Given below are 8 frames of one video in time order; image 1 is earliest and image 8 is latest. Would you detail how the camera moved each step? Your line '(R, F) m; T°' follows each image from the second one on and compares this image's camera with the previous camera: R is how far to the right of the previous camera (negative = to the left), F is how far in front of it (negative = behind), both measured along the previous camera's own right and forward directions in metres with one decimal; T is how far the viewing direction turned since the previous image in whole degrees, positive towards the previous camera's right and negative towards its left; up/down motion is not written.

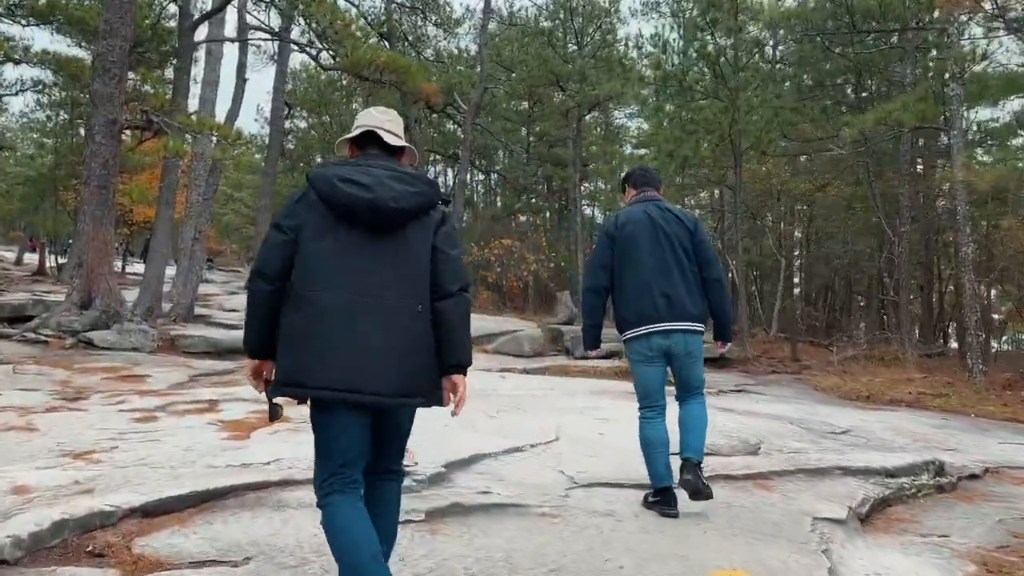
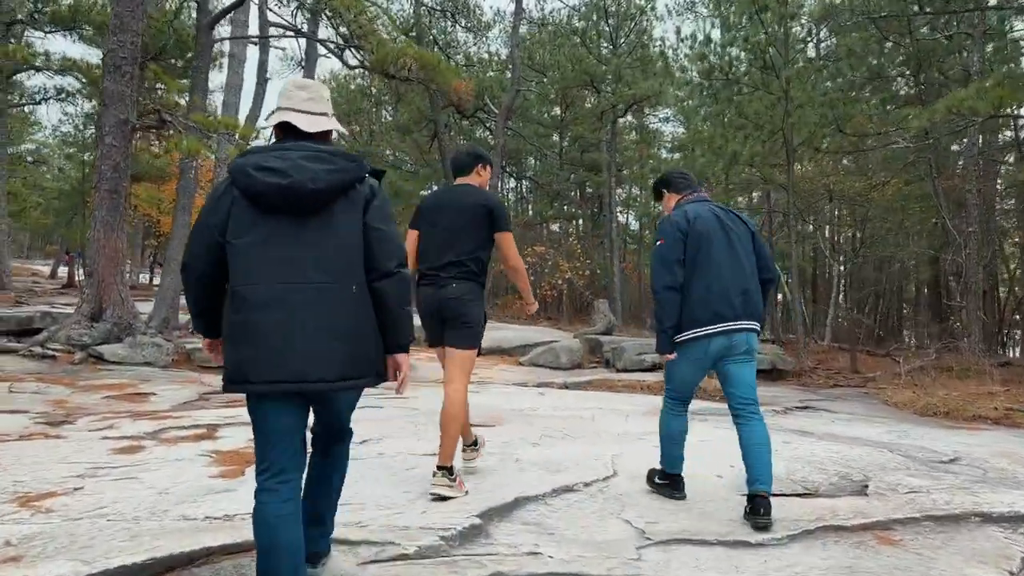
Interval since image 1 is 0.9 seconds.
(-0.1, +0.8) m; -2°
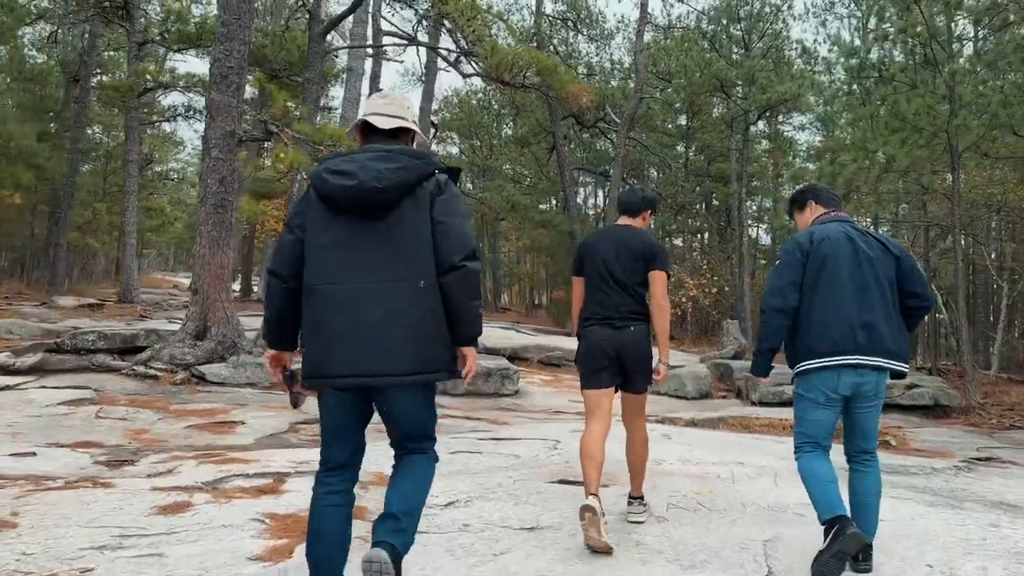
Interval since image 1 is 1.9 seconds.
(0.0, +0.9) m; -8°
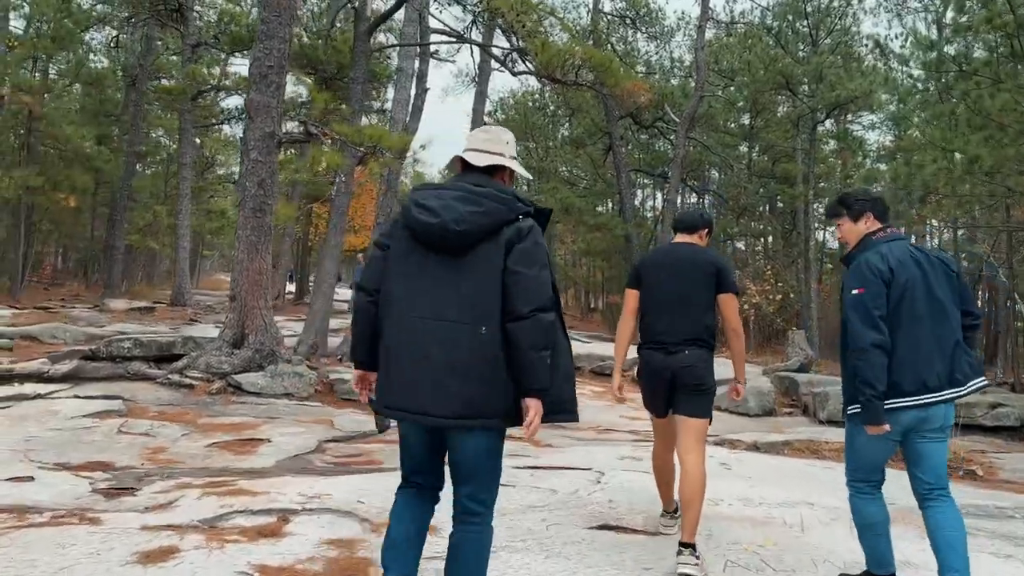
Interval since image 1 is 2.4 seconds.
(+0.1, +0.5) m; -4°
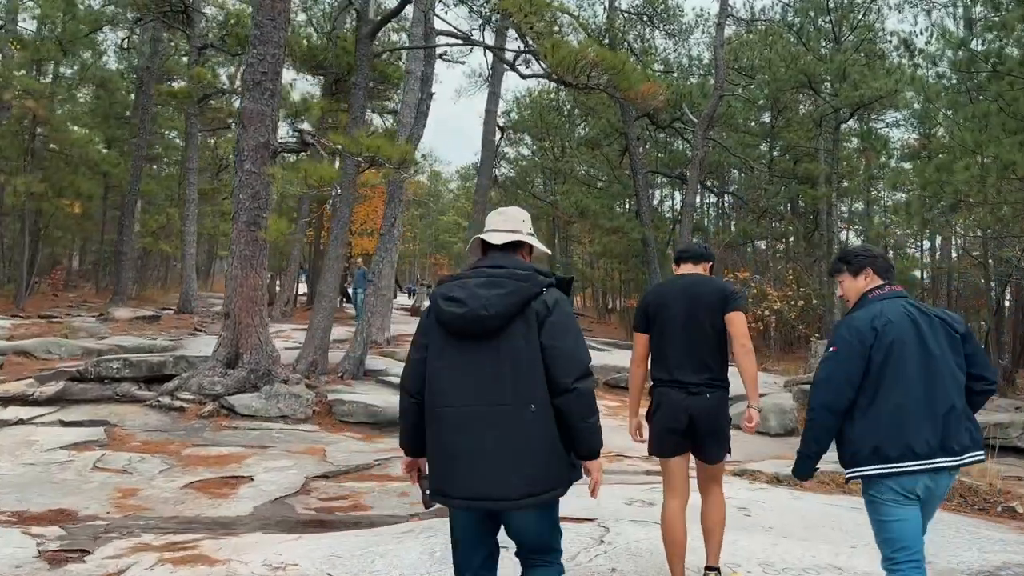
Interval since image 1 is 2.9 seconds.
(+0.1, +0.5) m; -1°
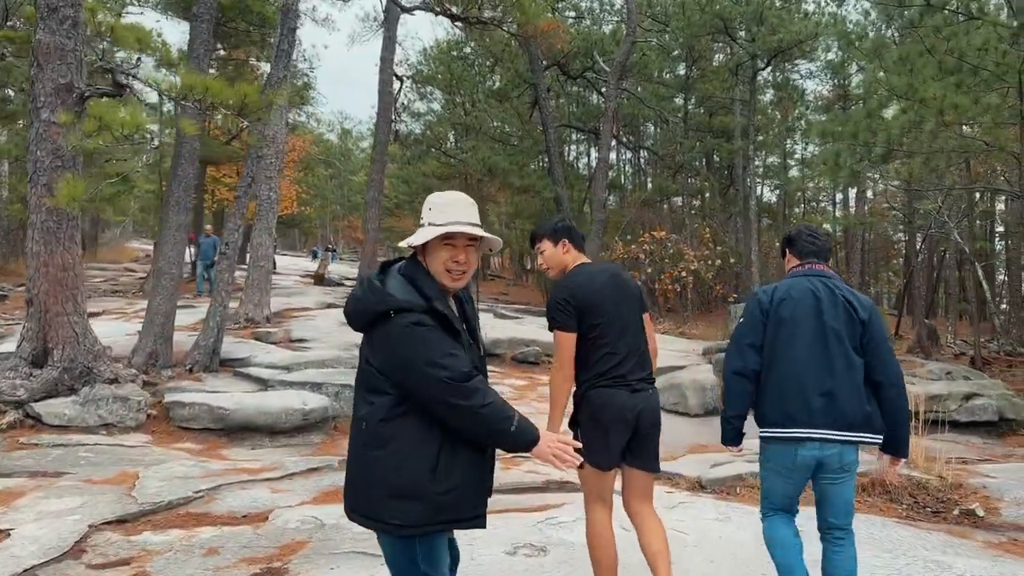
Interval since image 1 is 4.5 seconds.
(+0.4, +1.4) m; +5°
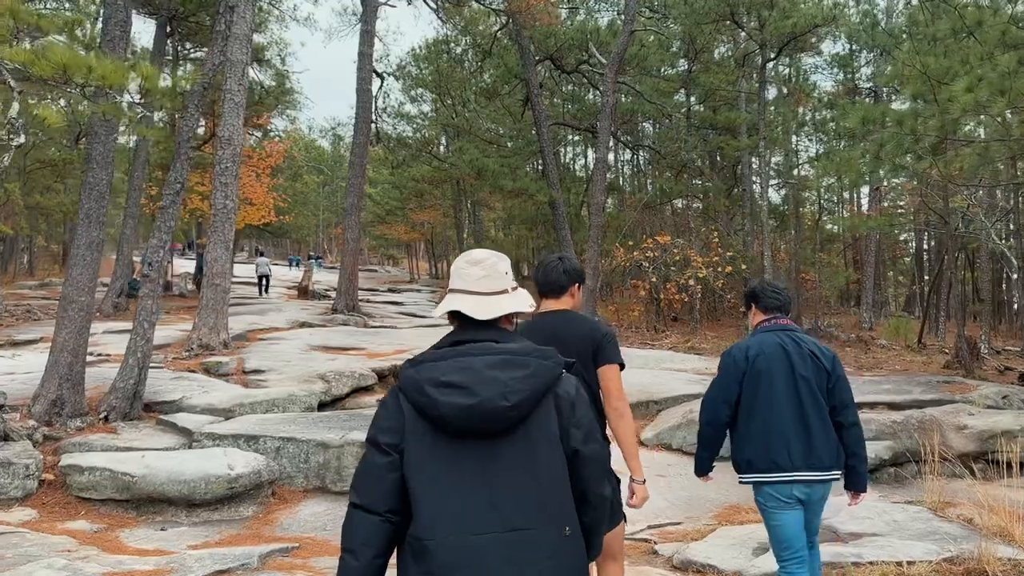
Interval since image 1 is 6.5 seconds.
(+0.1, +1.5) m; 0°
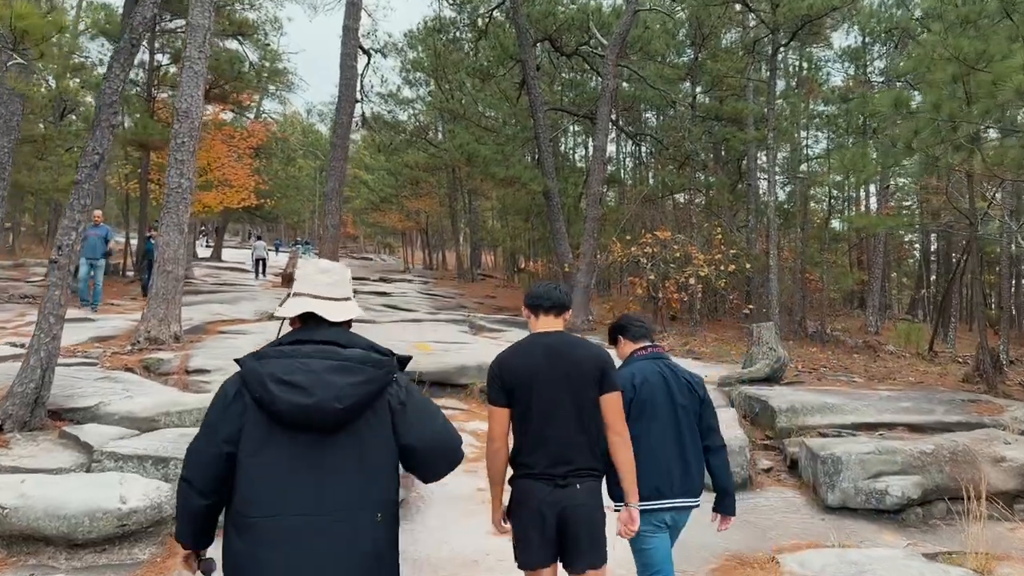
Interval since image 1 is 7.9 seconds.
(+0.2, +1.0) m; 0°
